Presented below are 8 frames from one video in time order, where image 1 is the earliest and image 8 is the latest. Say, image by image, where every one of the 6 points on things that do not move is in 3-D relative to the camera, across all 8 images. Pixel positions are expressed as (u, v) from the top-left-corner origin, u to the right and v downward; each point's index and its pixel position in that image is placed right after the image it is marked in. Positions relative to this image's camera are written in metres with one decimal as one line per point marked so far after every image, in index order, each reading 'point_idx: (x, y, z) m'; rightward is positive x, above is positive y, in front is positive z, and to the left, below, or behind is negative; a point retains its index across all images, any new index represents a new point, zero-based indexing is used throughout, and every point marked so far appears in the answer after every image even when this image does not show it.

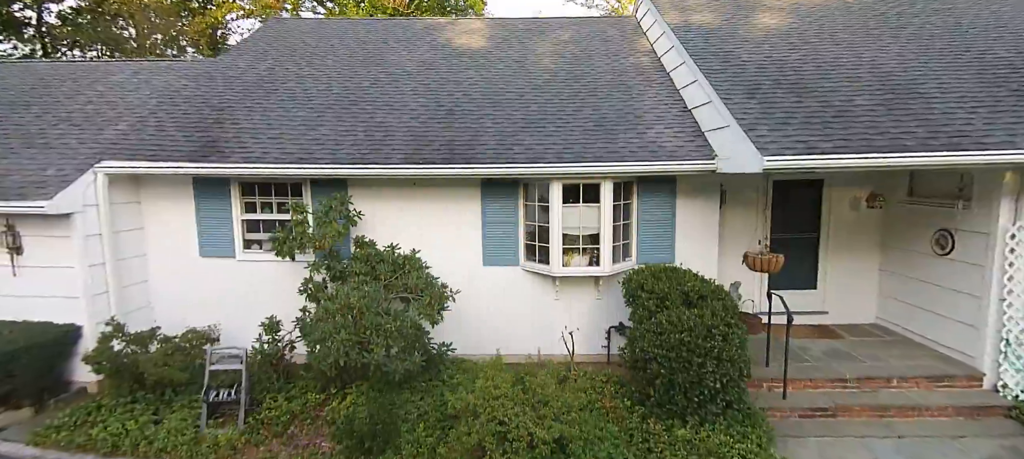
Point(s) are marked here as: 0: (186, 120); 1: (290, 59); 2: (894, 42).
0: (-4.0, +1.3, +5.9) m
1: (-3.4, +2.6, +7.5) m
2: (+4.5, +2.2, +5.7) m
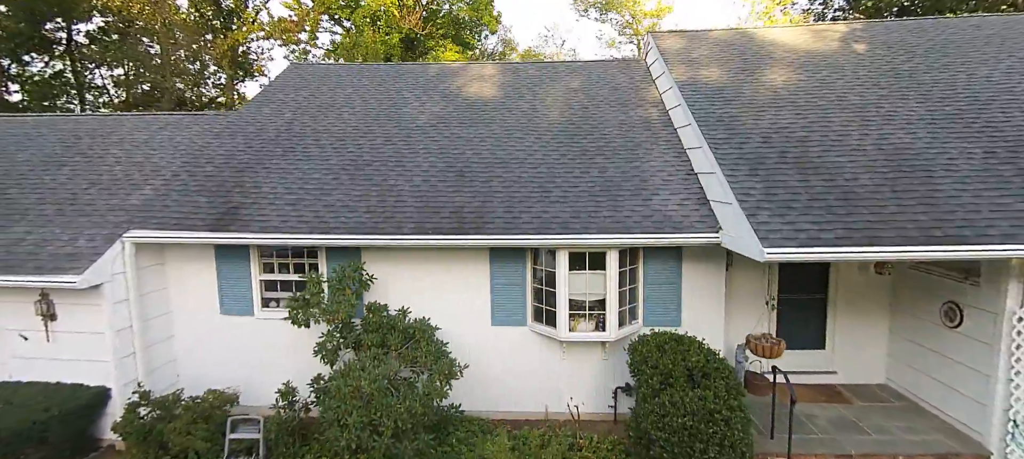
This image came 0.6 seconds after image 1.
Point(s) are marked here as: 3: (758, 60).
0: (-3.9, +0.6, +6.2) m
1: (-3.3, +1.9, +7.7) m
2: (+4.6, +1.5, +5.7) m
3: (+3.6, +2.5, +7.1) m
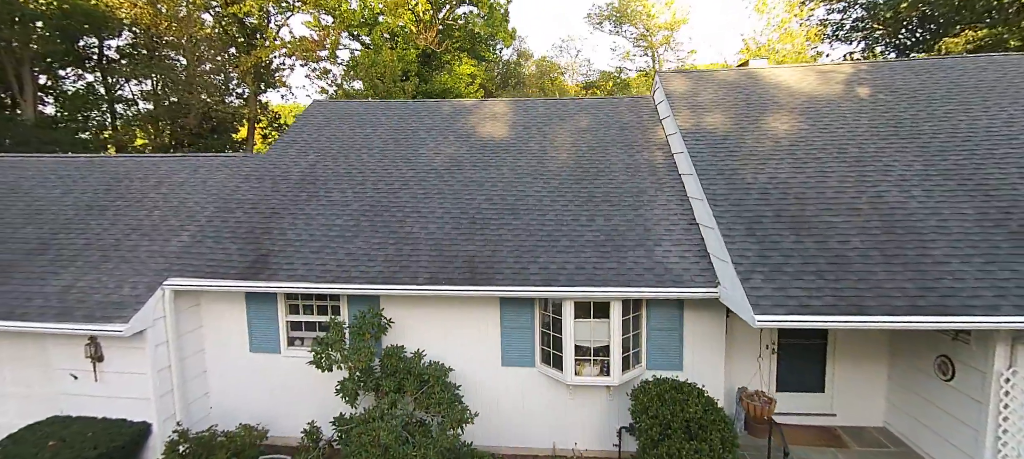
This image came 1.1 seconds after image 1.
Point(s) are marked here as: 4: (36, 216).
0: (-3.8, 0.0, +6.6) m
1: (-3.1, +1.3, +8.2) m
2: (+4.8, +0.9, +5.9) m
3: (+3.8, +1.9, +7.3) m
4: (-7.0, +0.2, +7.1) m
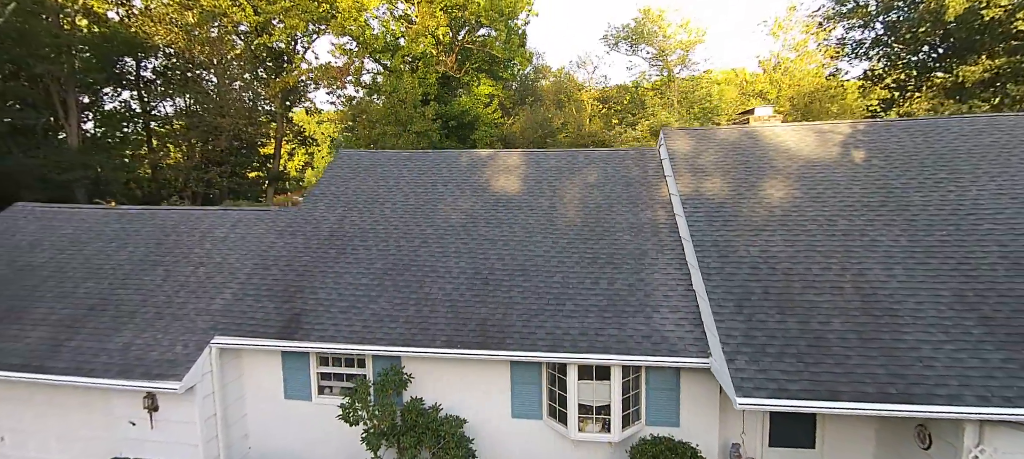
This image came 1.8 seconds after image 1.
0: (-3.6, -0.9, +7.3) m
1: (-2.9, +0.4, +8.8) m
2: (+4.9, 0.0, +6.3) m
3: (+4.0, +1.0, +7.7) m
4: (-6.9, -0.7, +7.9) m
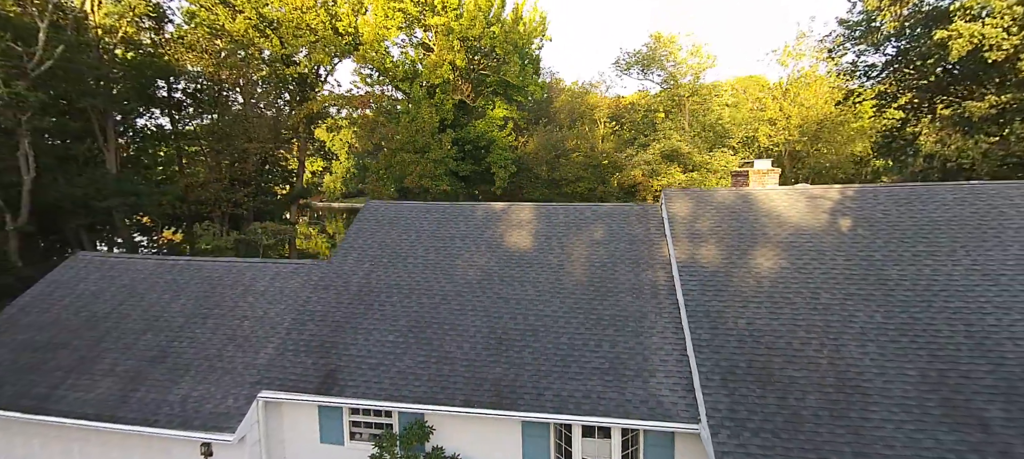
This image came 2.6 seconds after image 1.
0: (-3.4, -1.9, +8.2) m
1: (-2.6, -0.6, +9.7) m
2: (+5.0, -1.1, +6.9) m
3: (+4.2, -0.1, +8.3) m
4: (-6.6, -1.7, +8.9) m
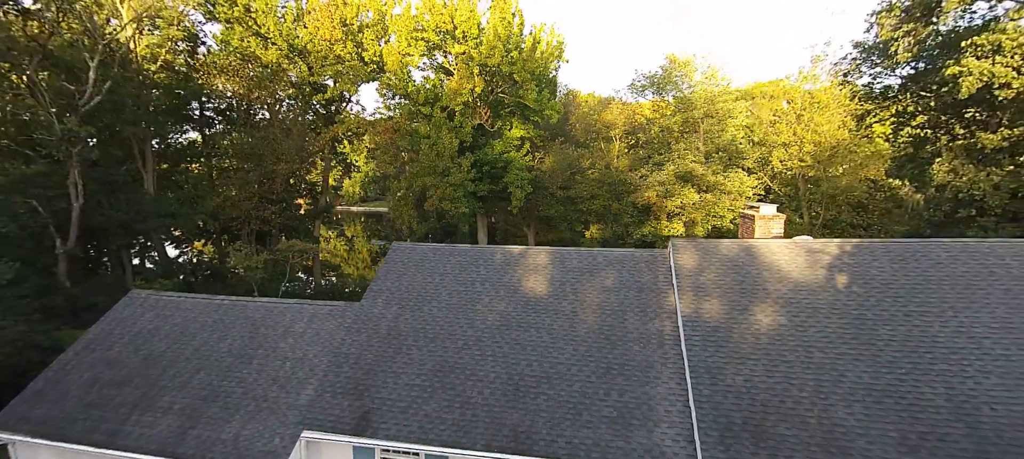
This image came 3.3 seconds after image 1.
0: (-3.1, -2.9, +9.0) m
1: (-2.3, -1.6, +10.5) m
2: (+5.3, -2.2, +7.5) m
3: (+4.5, -1.2, +8.9) m
4: (-6.3, -2.7, +9.8) m
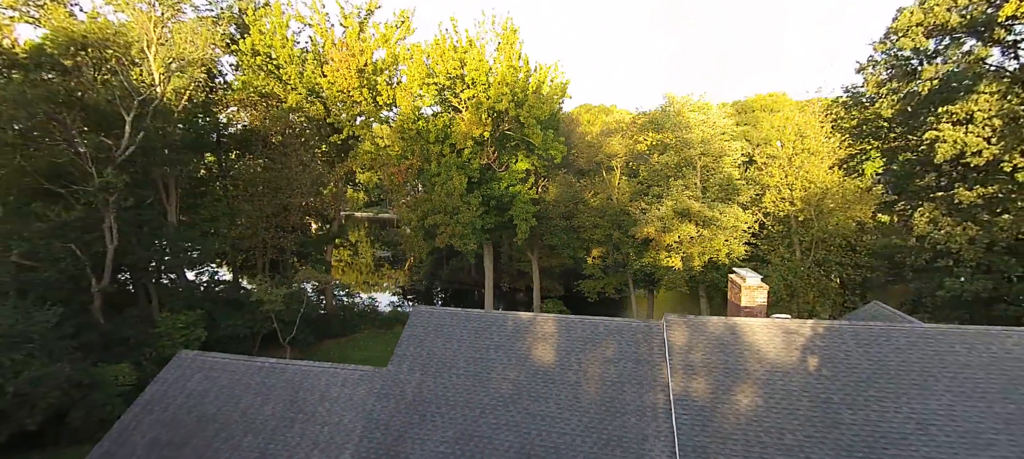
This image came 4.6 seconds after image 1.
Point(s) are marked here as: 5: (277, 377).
0: (-2.9, -4.8, +10.3) m
1: (-2.0, -3.5, +11.8) m
2: (+5.6, -4.0, +8.7) m
3: (+4.8, -3.0, +10.2) m
4: (-6.0, -4.5, +11.1) m
5: (-6.0, -3.7, +12.2) m
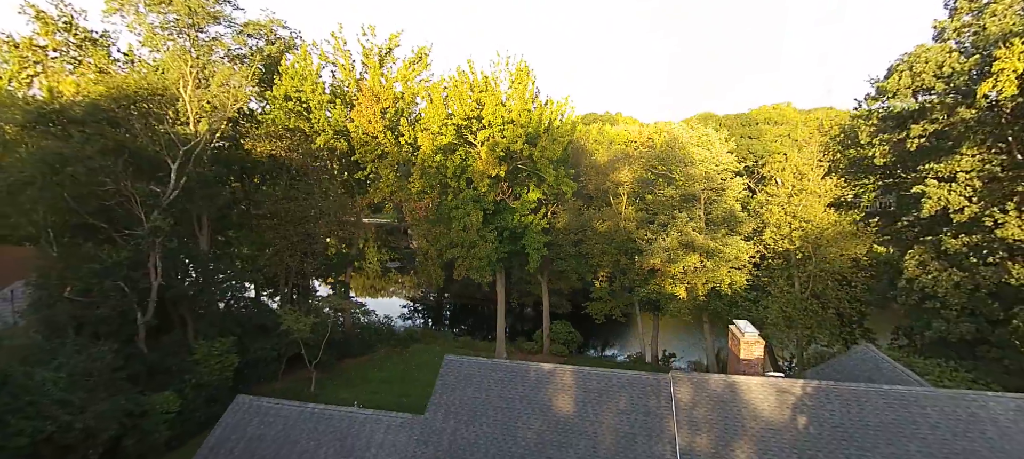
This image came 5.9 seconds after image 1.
0: (-2.2, -6.5, +11.8) m
1: (-1.4, -5.3, +13.3) m
2: (+6.2, -5.8, +10.2) m
3: (+5.4, -4.8, +11.6) m
4: (-5.4, -6.3, +12.7) m
5: (-5.4, -5.5, +13.7) m
